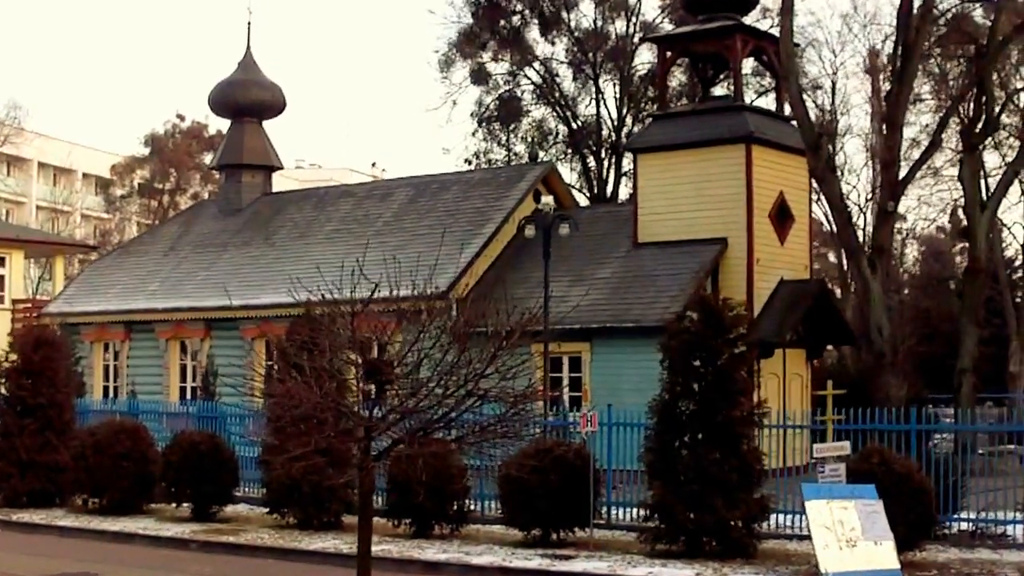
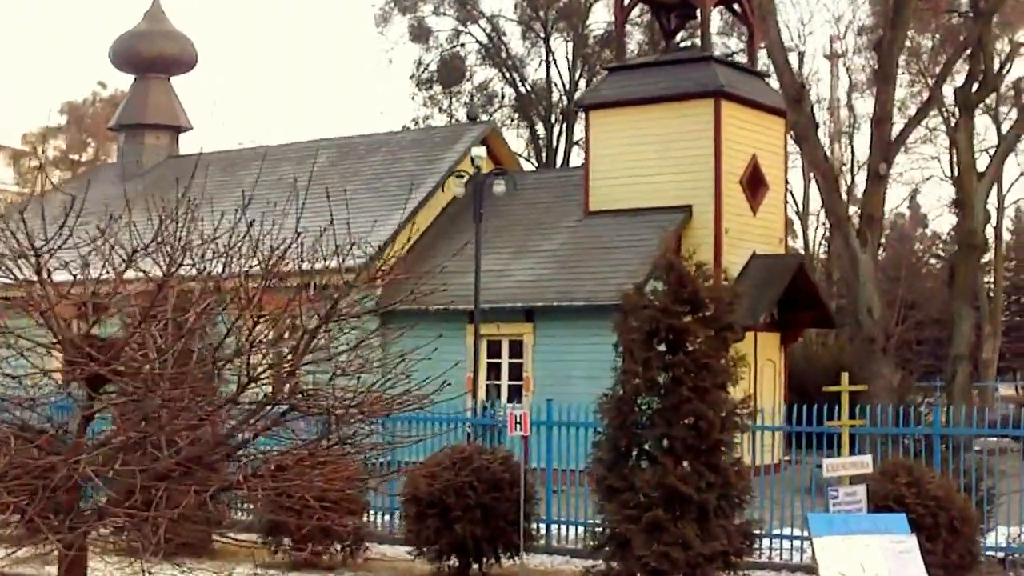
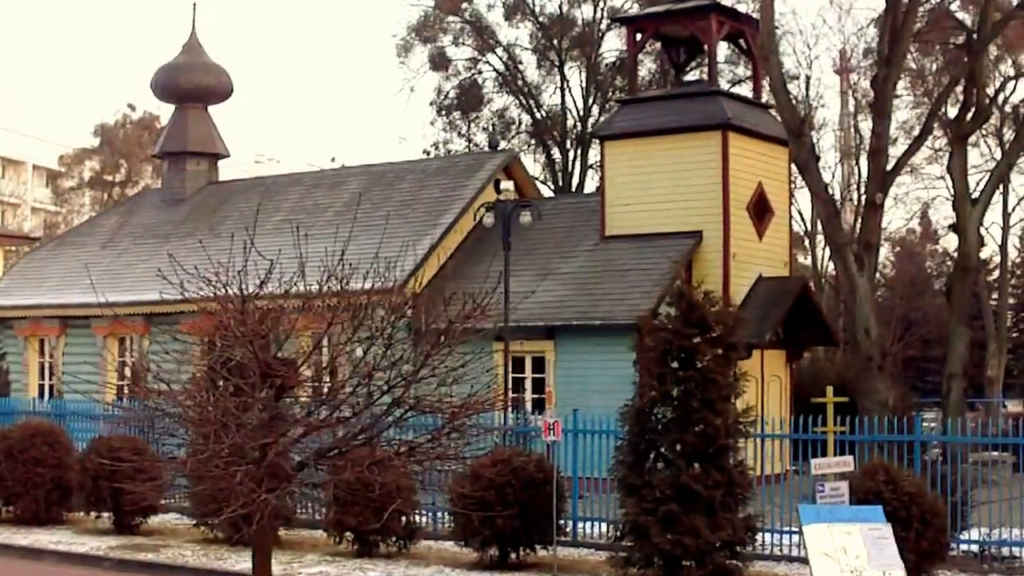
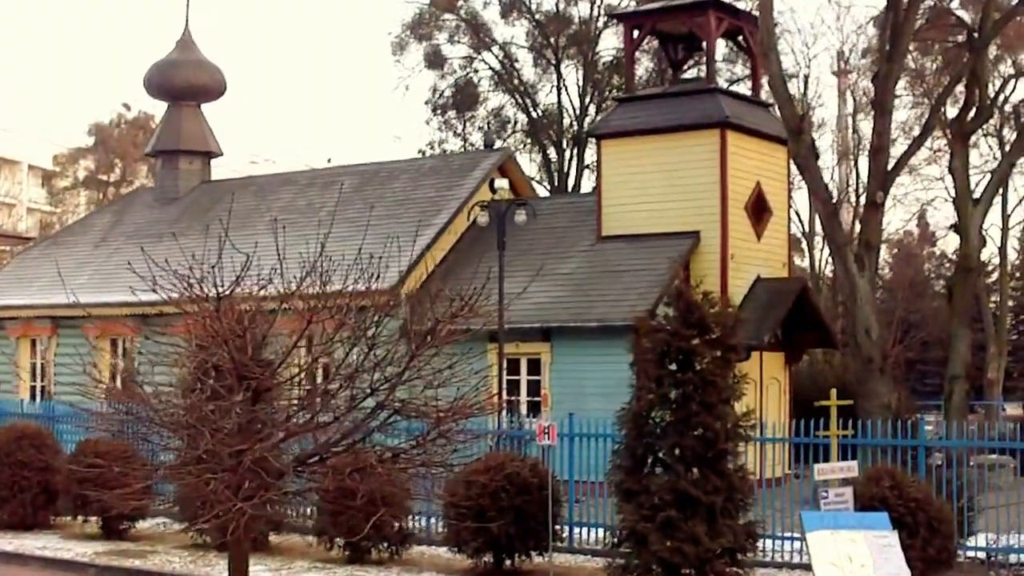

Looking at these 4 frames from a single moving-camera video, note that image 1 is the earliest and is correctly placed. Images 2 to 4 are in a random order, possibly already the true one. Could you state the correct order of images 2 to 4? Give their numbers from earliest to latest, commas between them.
3, 4, 2
